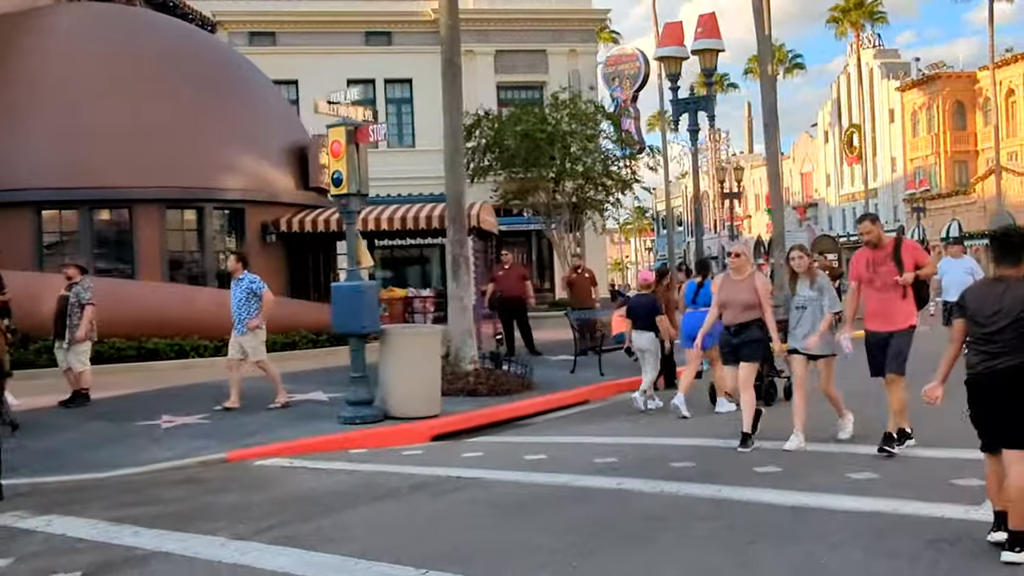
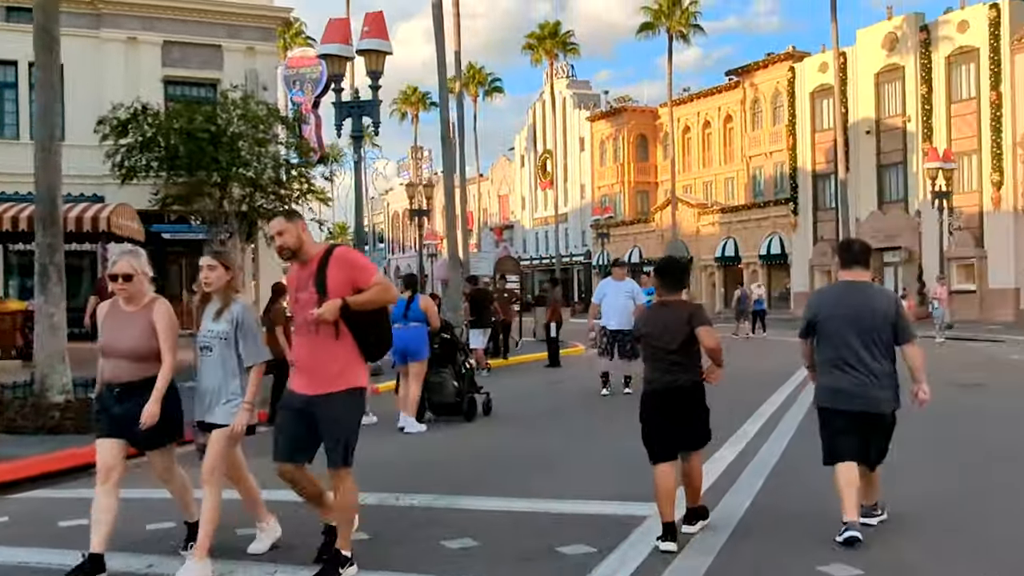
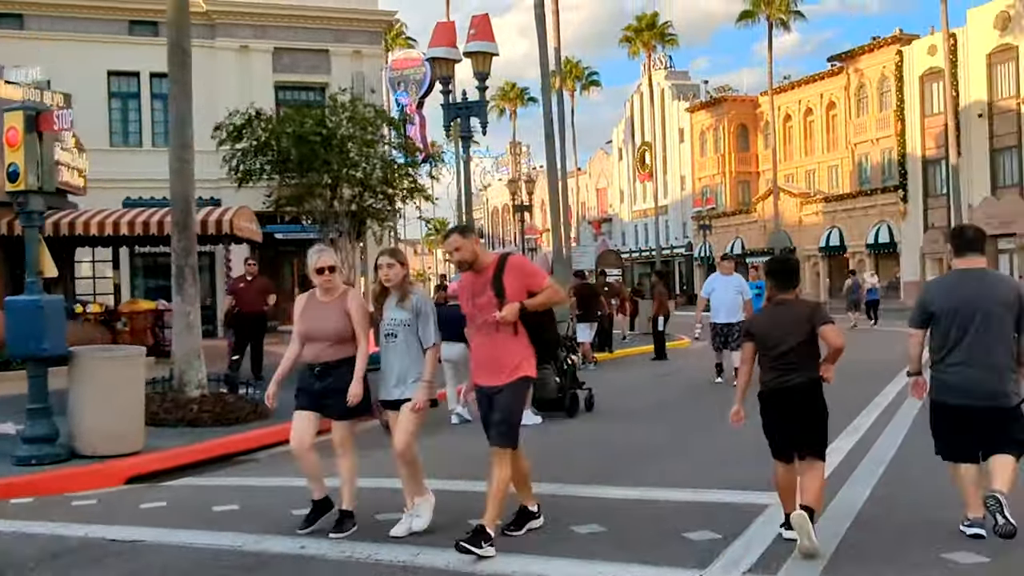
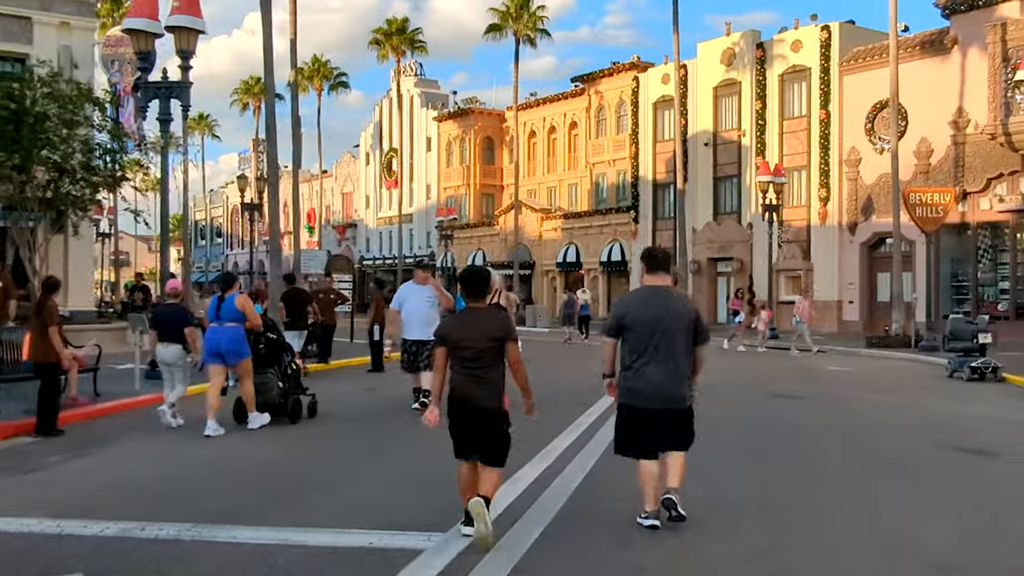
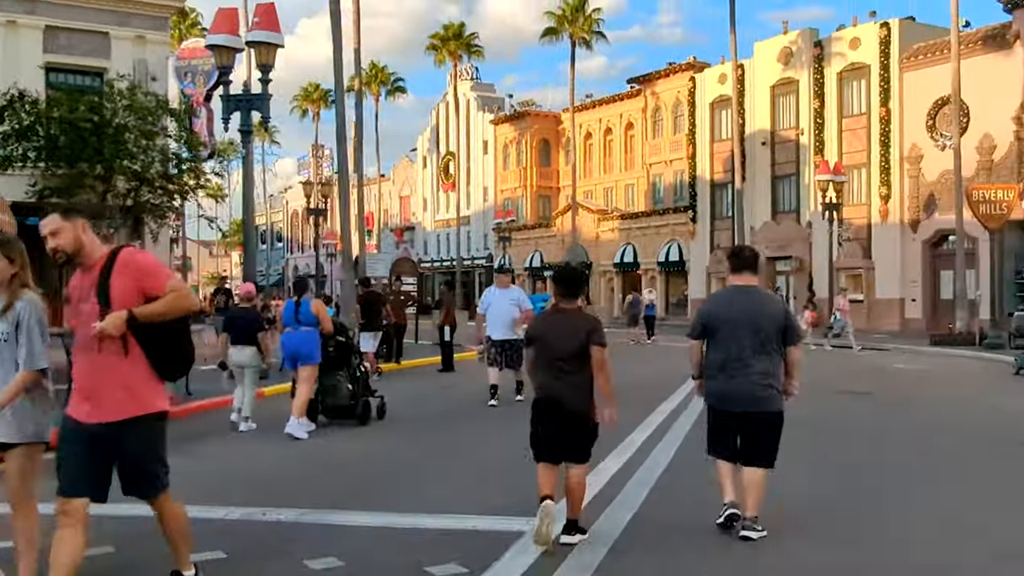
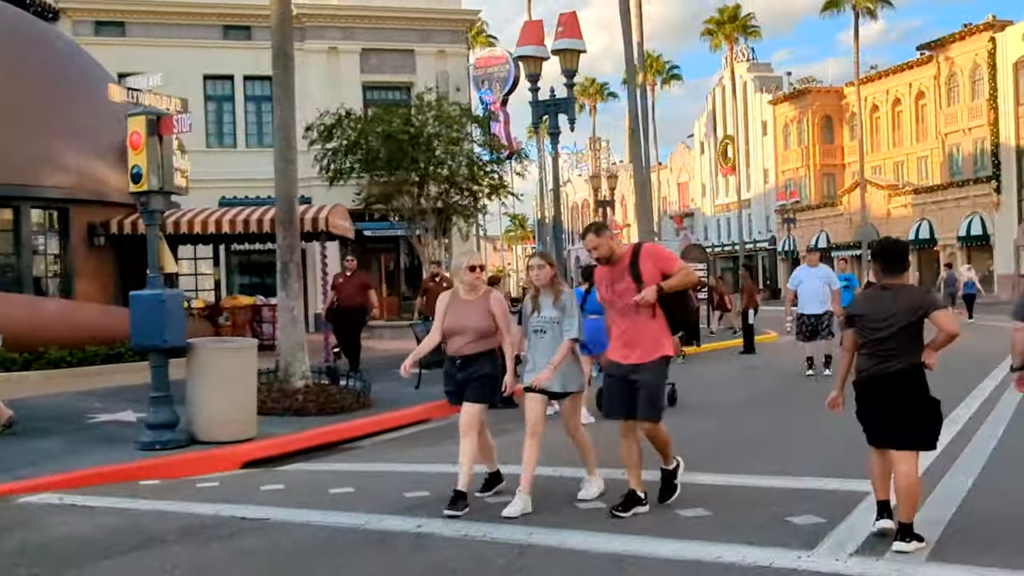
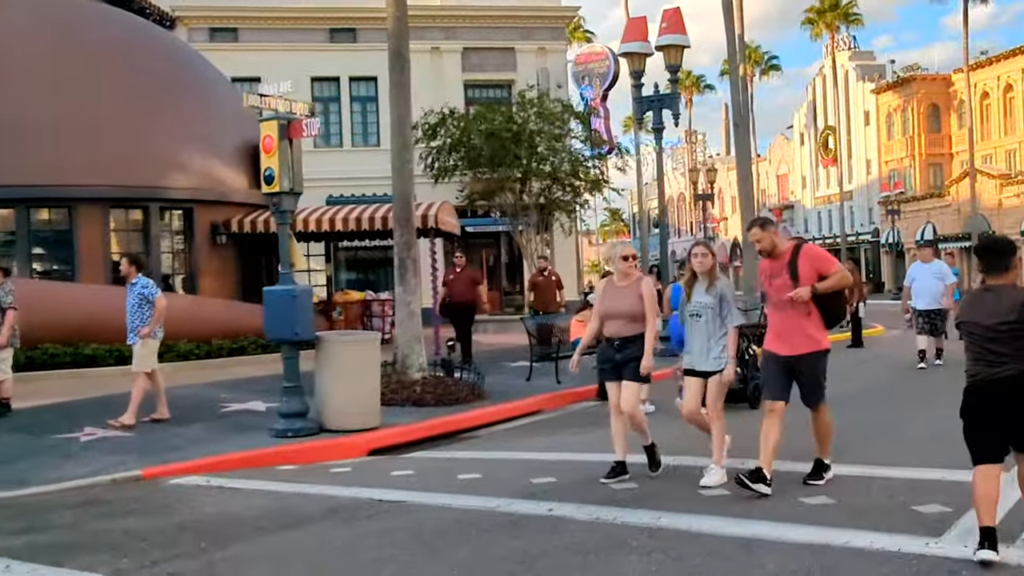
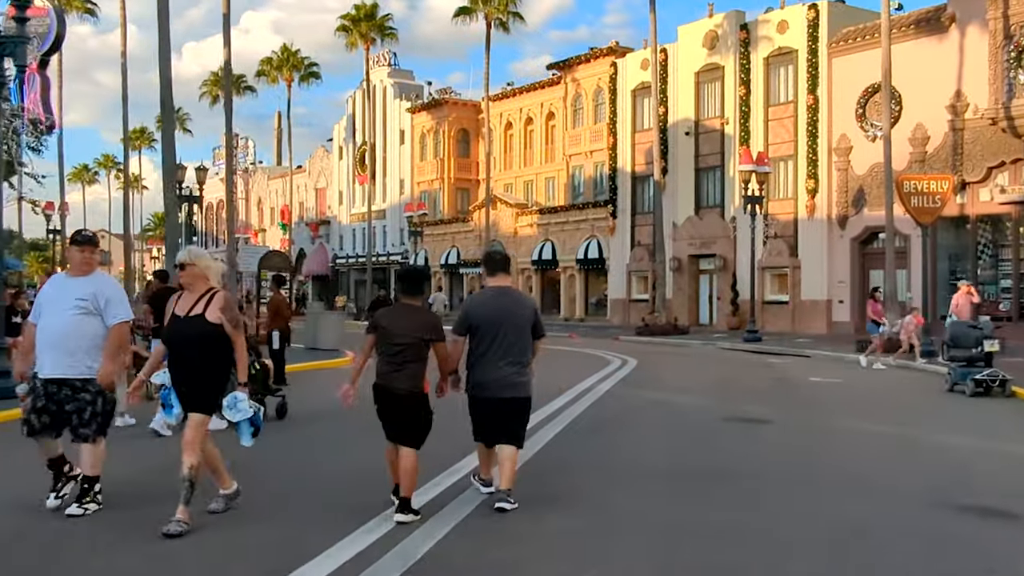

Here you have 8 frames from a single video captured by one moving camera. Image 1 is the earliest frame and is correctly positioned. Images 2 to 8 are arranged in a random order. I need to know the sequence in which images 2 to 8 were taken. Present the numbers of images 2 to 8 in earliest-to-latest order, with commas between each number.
7, 6, 3, 2, 5, 4, 8
